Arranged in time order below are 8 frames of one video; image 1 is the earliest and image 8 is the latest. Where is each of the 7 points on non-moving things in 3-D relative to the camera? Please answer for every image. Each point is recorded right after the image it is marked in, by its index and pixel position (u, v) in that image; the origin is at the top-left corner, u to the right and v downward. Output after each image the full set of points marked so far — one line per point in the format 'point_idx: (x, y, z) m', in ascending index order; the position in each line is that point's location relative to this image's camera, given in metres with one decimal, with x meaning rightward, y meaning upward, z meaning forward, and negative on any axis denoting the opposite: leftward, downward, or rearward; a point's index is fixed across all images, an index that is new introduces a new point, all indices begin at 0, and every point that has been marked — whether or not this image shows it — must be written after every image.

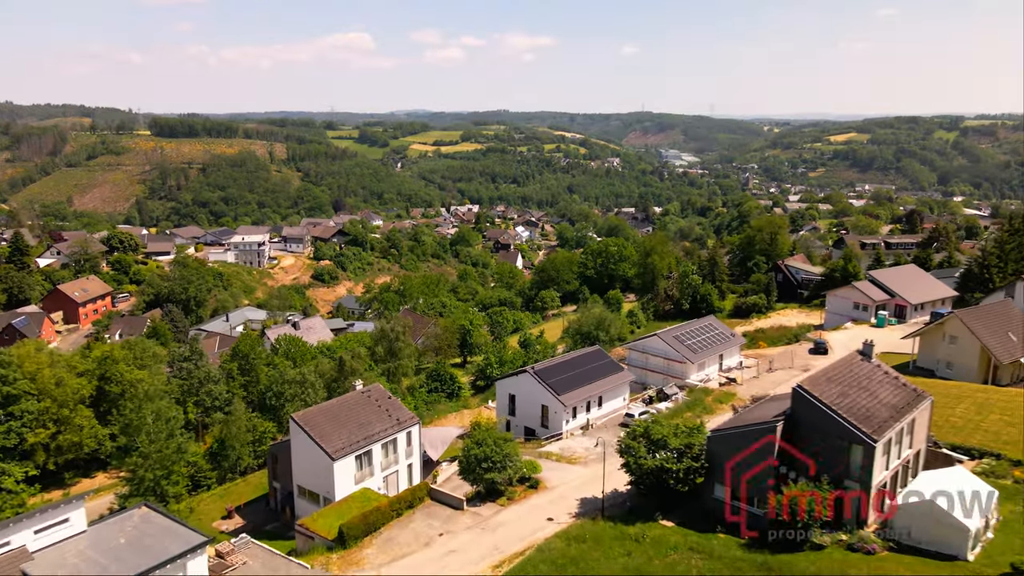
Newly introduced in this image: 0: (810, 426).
0: (+7.9, -3.7, +19.5) m
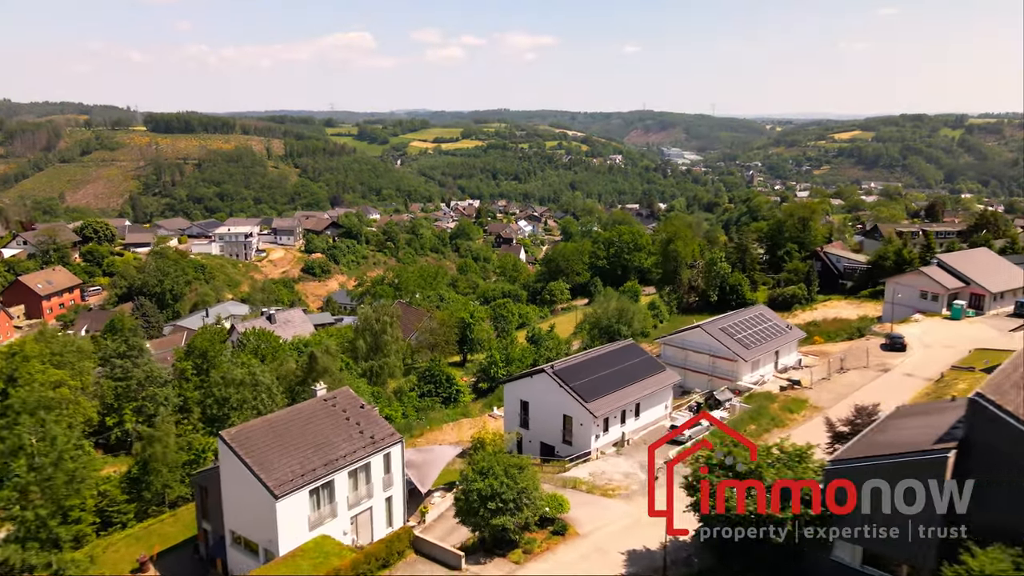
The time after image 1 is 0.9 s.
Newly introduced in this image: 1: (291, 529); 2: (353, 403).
0: (+8.3, -2.9, +12.6) m
1: (-5.0, -5.5, +16.6) m
2: (-4.3, -3.1, +19.8) m
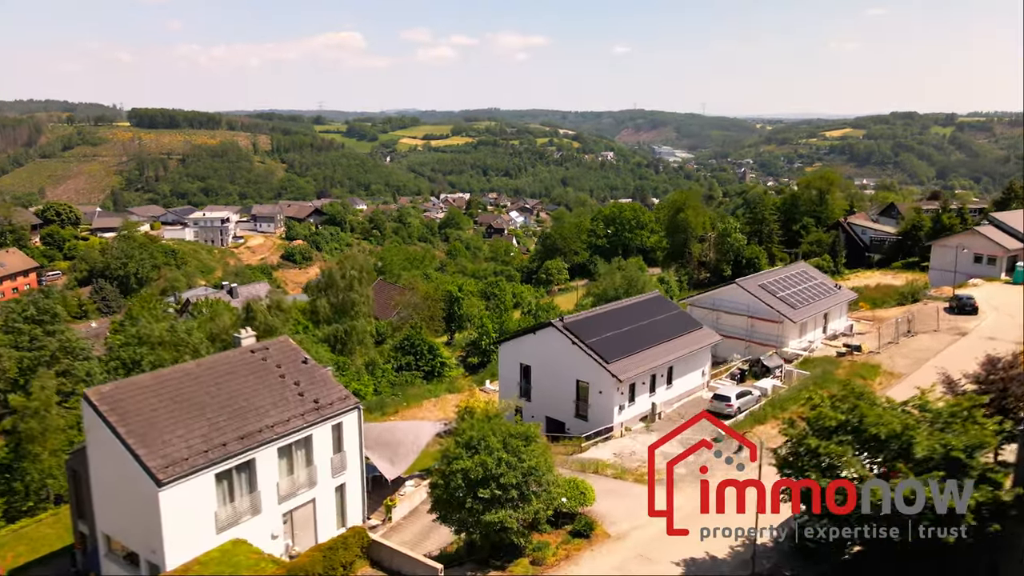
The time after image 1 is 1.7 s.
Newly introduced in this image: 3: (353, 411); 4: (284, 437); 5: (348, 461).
0: (+8.4, -1.1, +7.3) m
1: (-5.0, -3.7, +11.2) m
2: (-4.3, -1.4, +14.4) m
3: (-3.1, -2.3, +13.9) m
4: (-3.9, -2.5, +12.5) m
5: (-3.2, -3.3, +13.9) m
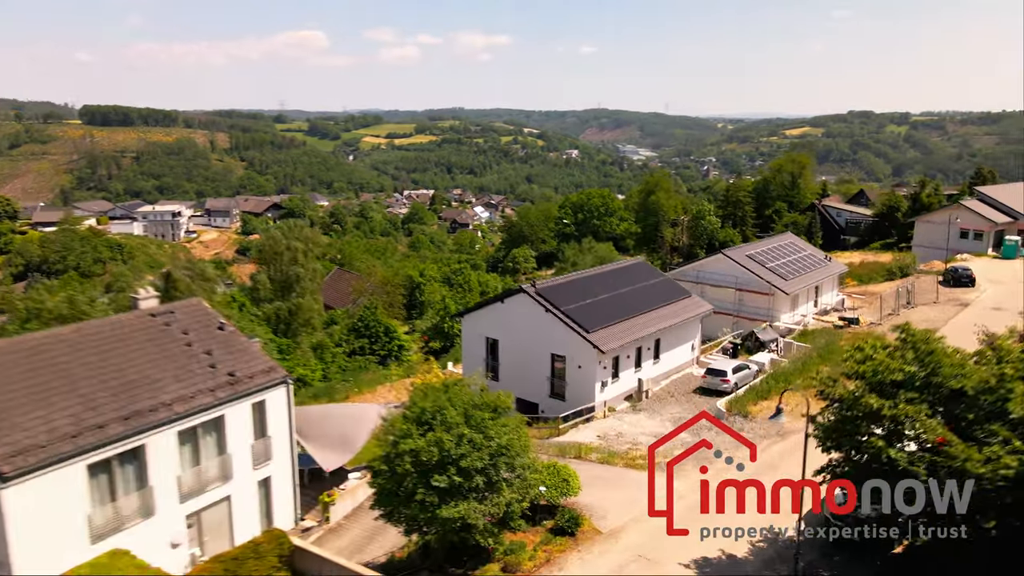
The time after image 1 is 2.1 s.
0: (+8.1, -0.2, +5.2) m
1: (-5.4, -2.9, +8.4) m
2: (-4.9, -0.6, +11.7) m
3: (-3.6, -1.5, +11.2) m
4: (-4.4, -1.7, +9.8) m
5: (-3.7, -2.5, +11.3) m
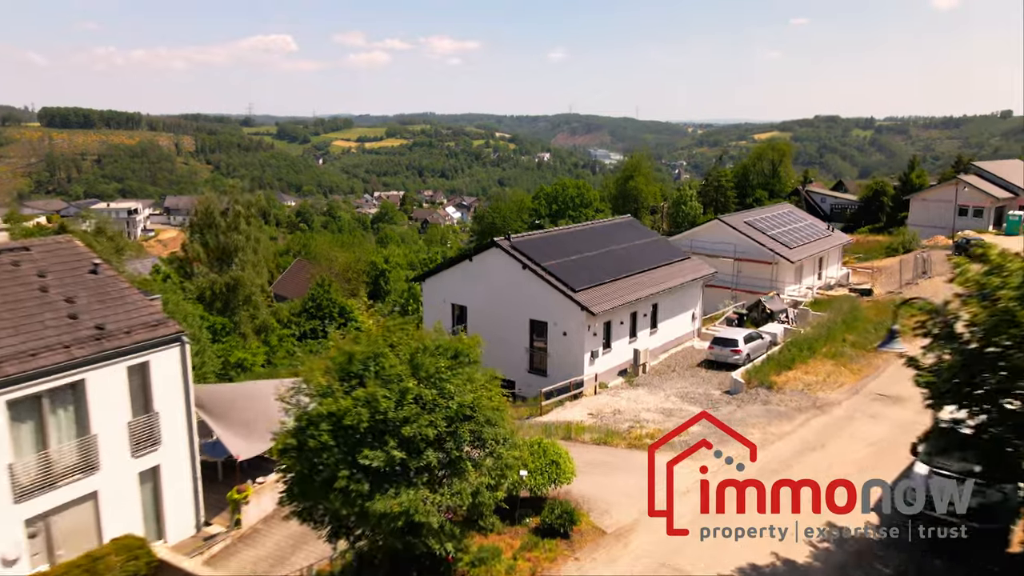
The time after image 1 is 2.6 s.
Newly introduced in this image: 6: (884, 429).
0: (+8.0, +0.8, +2.8) m
1: (-5.6, -2.1, +5.5) m
2: (-5.3, +0.3, +8.8) m
3: (-4.0, -0.7, +8.4) m
4: (-4.7, -0.9, +7.0) m
5: (-4.1, -1.7, +8.4) m
6: (+5.6, -2.0, +11.0) m
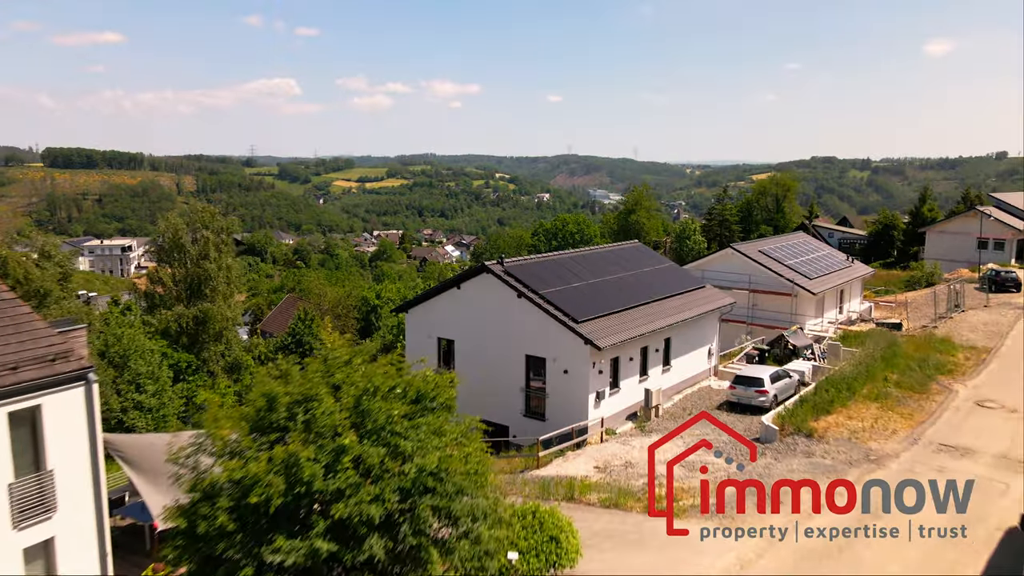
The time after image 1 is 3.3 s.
0: (+7.9, +0.9, +1.2) m
1: (-5.7, -2.1, +3.8) m
2: (-5.4, 0.0, +7.2) m
3: (-4.1, -0.9, +6.8) m
4: (-4.8, -1.0, +5.3) m
5: (-4.2, -1.9, +6.7) m
6: (+5.5, -2.4, +9.3) m
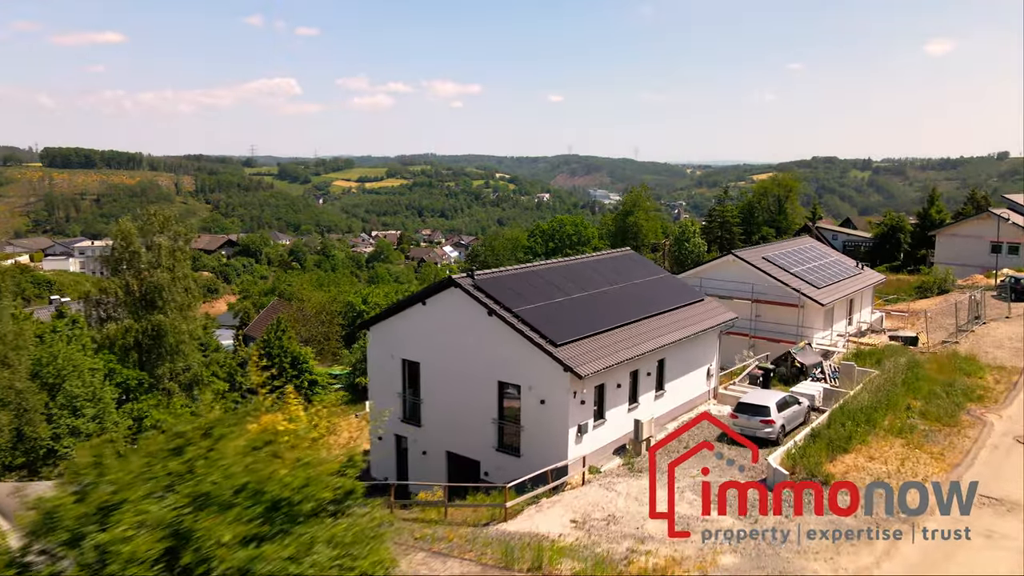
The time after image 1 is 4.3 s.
0: (+7.5, +0.6, -0.2) m
1: (-6.1, -2.4, +2.4) m
2: (-5.8, -0.2, +5.8) m
3: (-4.5, -1.1, +5.3) m
4: (-5.2, -1.3, +3.9) m
5: (-4.6, -2.1, +5.3) m
6: (+5.1, -2.7, +7.9) m
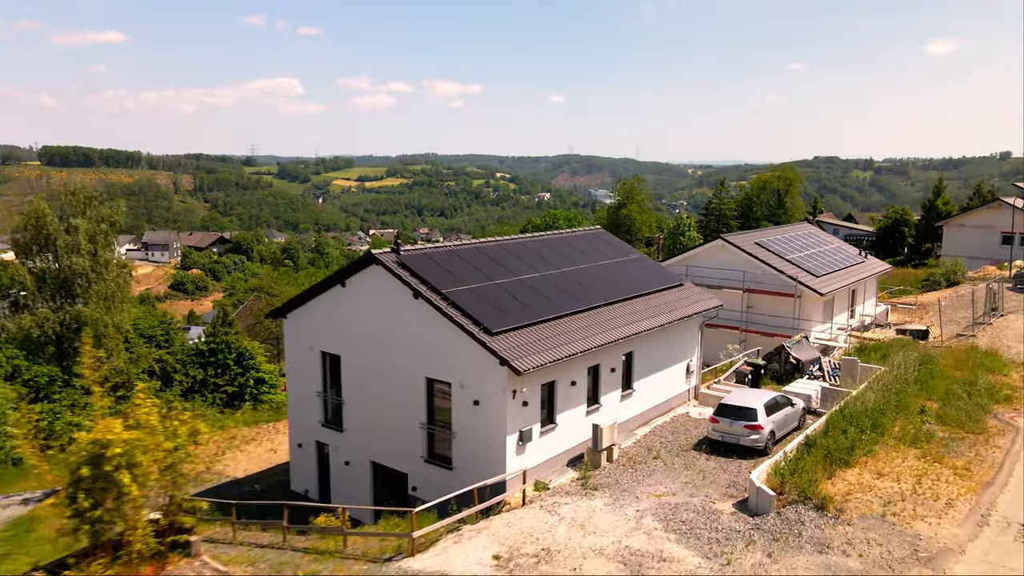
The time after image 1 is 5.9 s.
0: (+6.7, +0.9, -1.9) m
1: (-6.9, -2.1, +0.7) m
2: (-6.6, +0.1, +4.1) m
3: (-5.2, -0.9, +3.6) m
4: (-6.0, -1.0, +2.2) m
5: (-5.3, -1.8, +3.6) m
6: (+4.3, -2.4, +6.2) m
